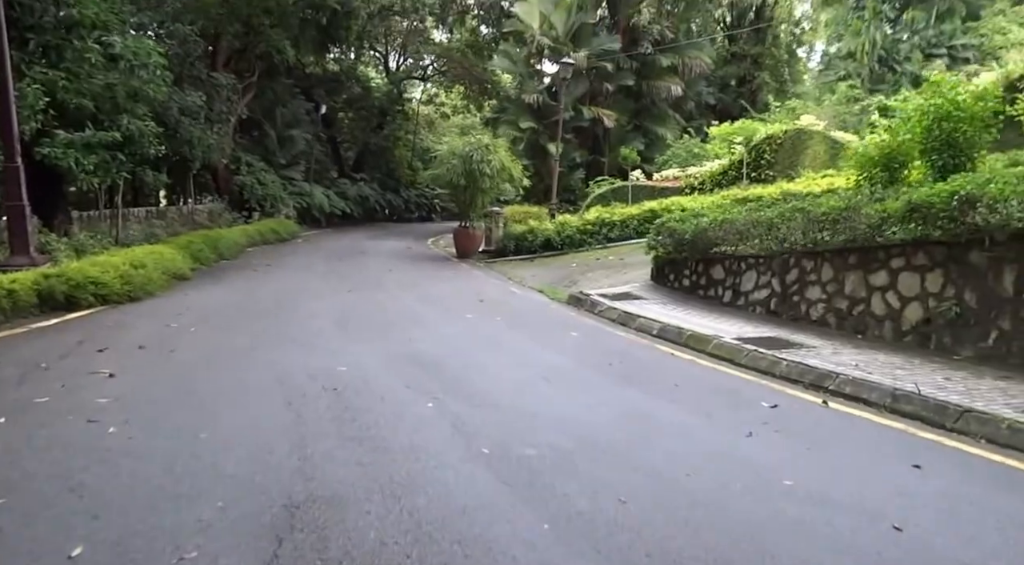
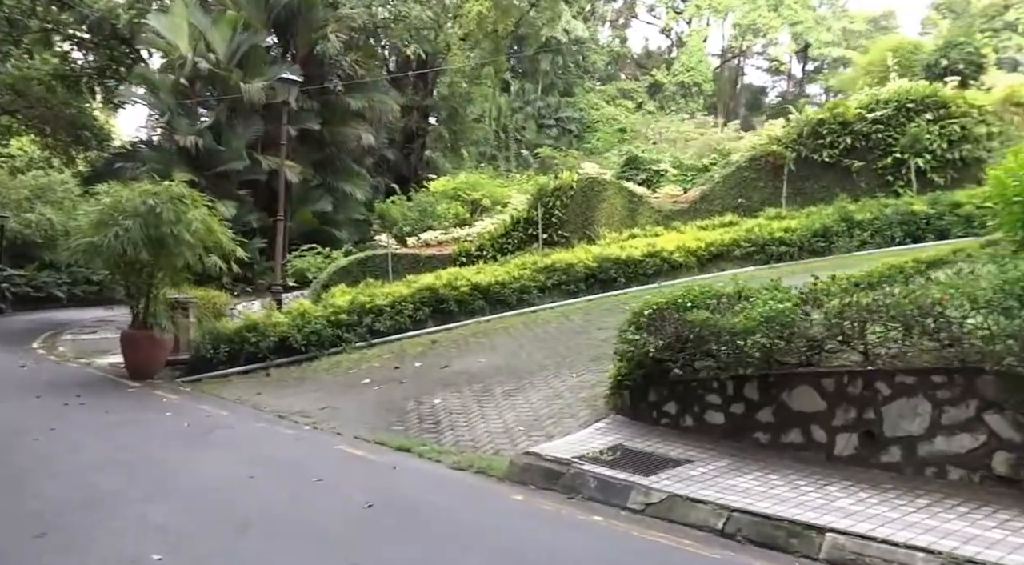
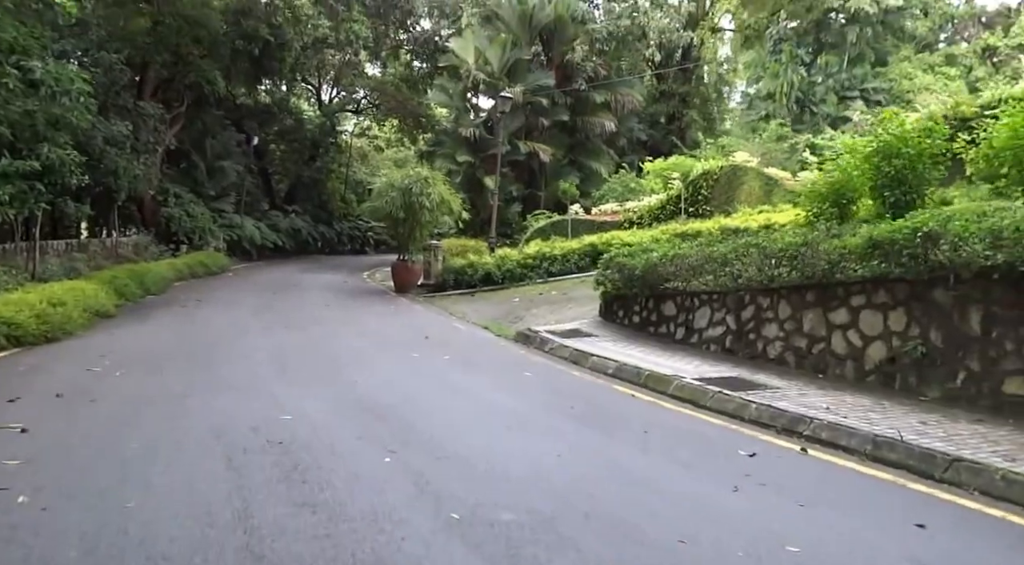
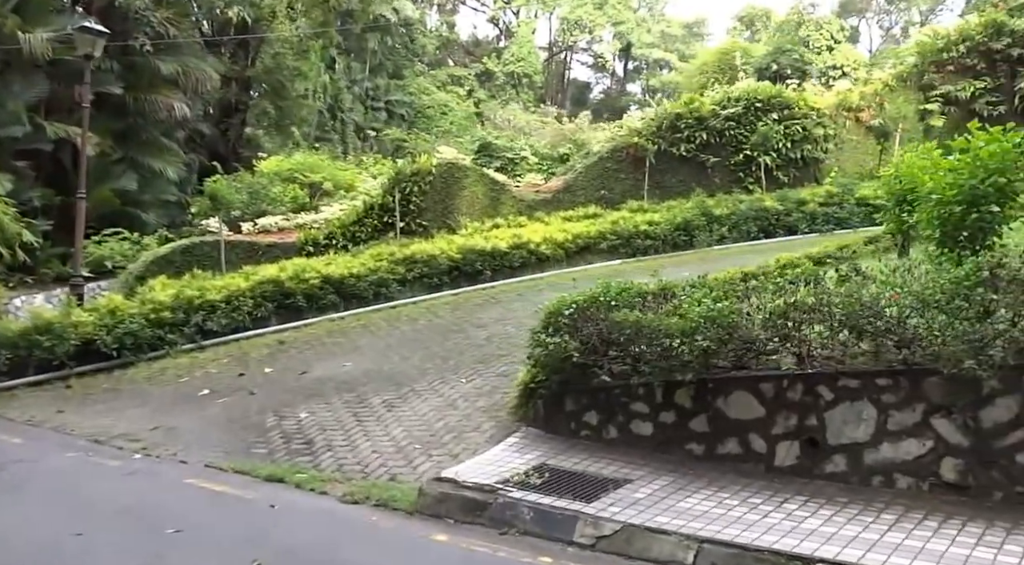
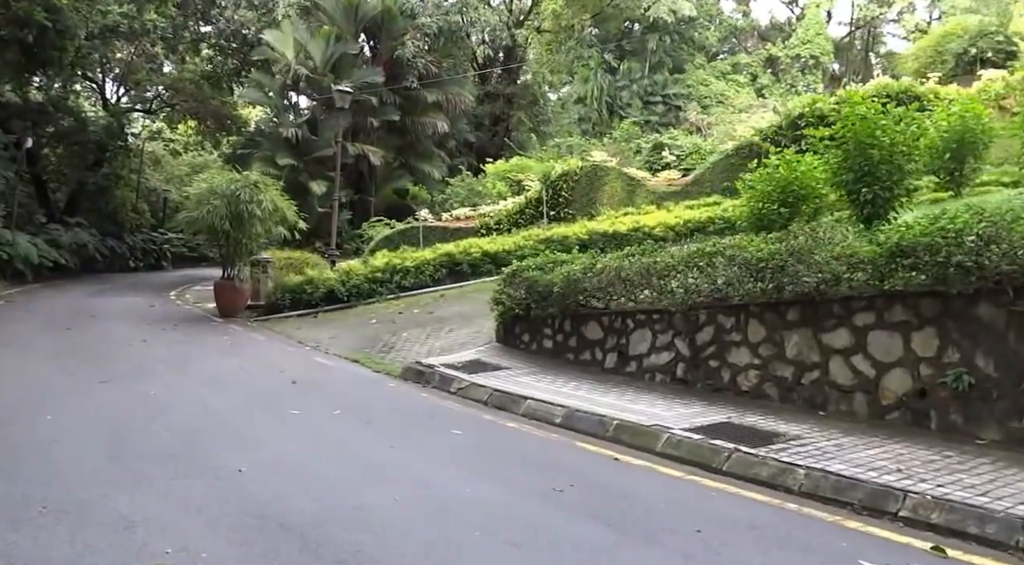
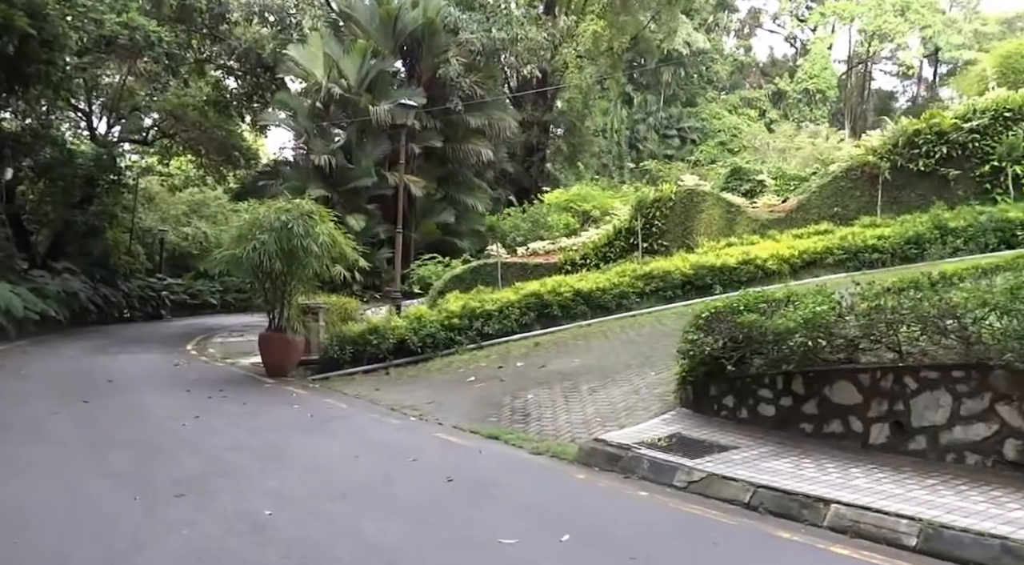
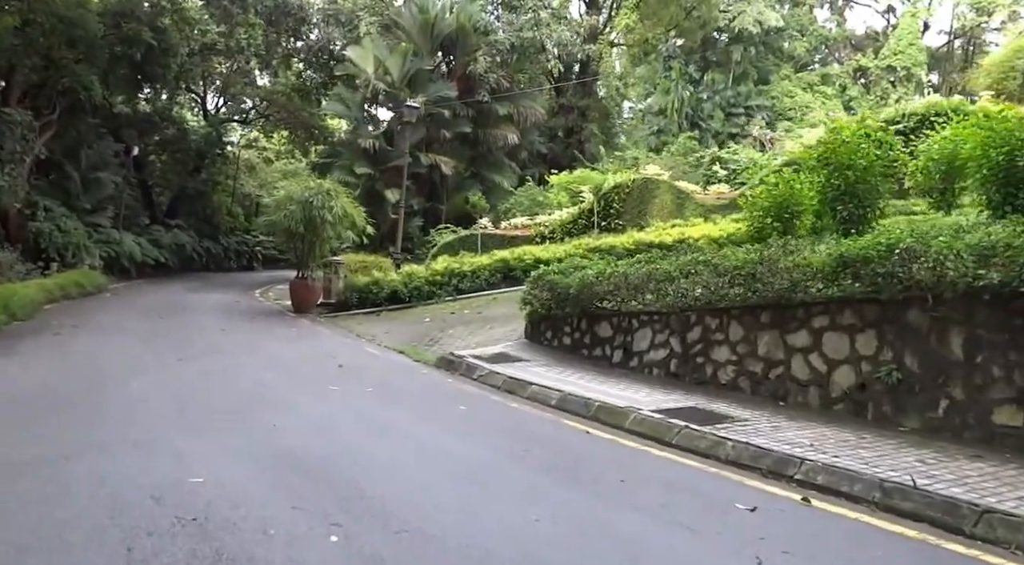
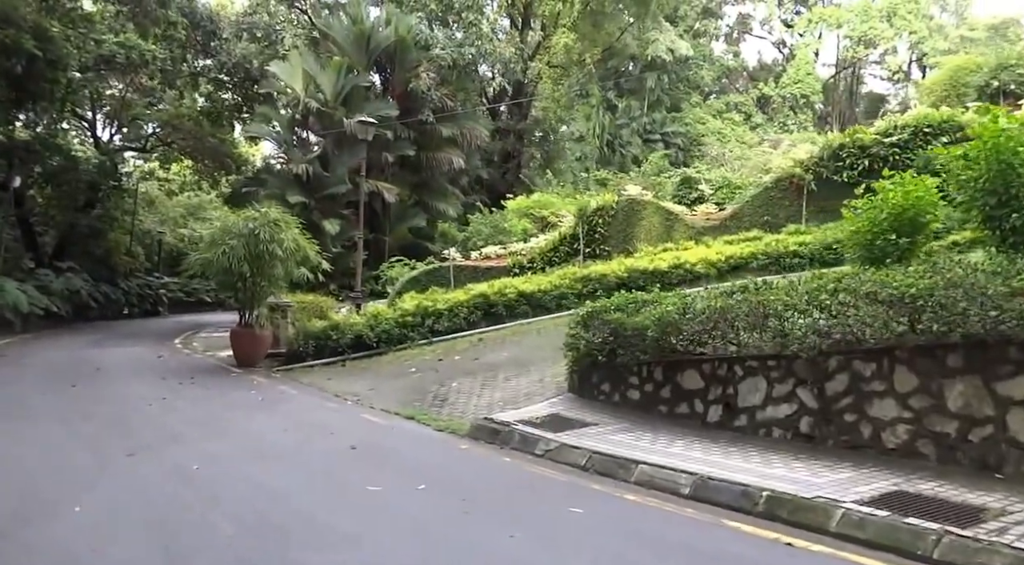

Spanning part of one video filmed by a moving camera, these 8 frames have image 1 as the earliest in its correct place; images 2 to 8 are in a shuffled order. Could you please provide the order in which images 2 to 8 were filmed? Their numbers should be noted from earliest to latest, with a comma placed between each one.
3, 7, 5, 8, 6, 2, 4
